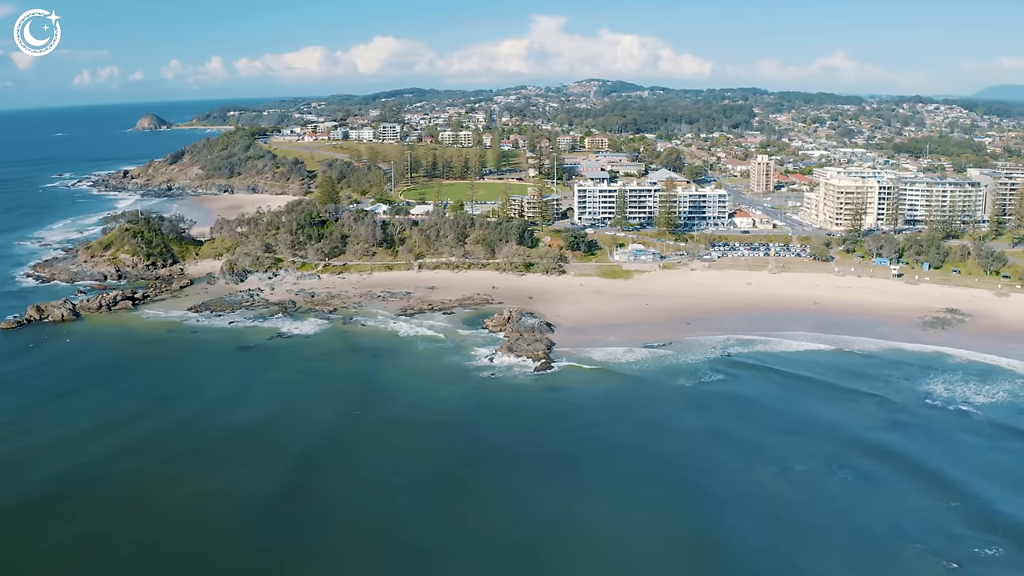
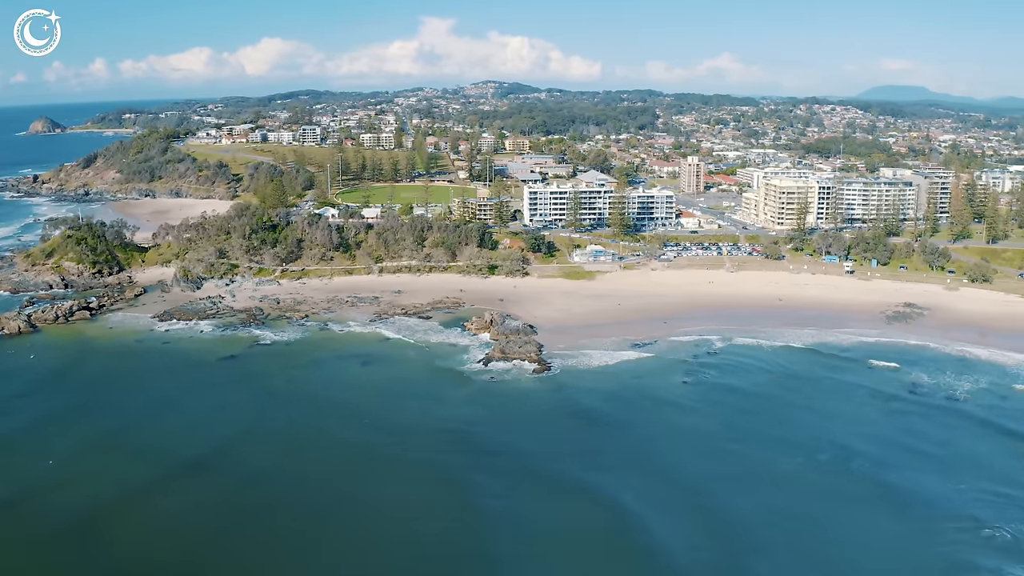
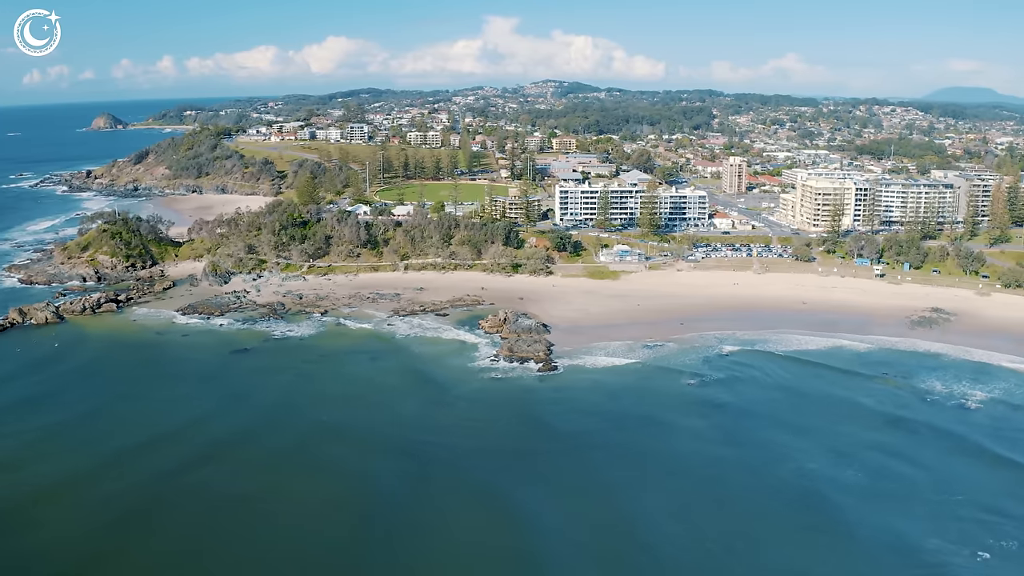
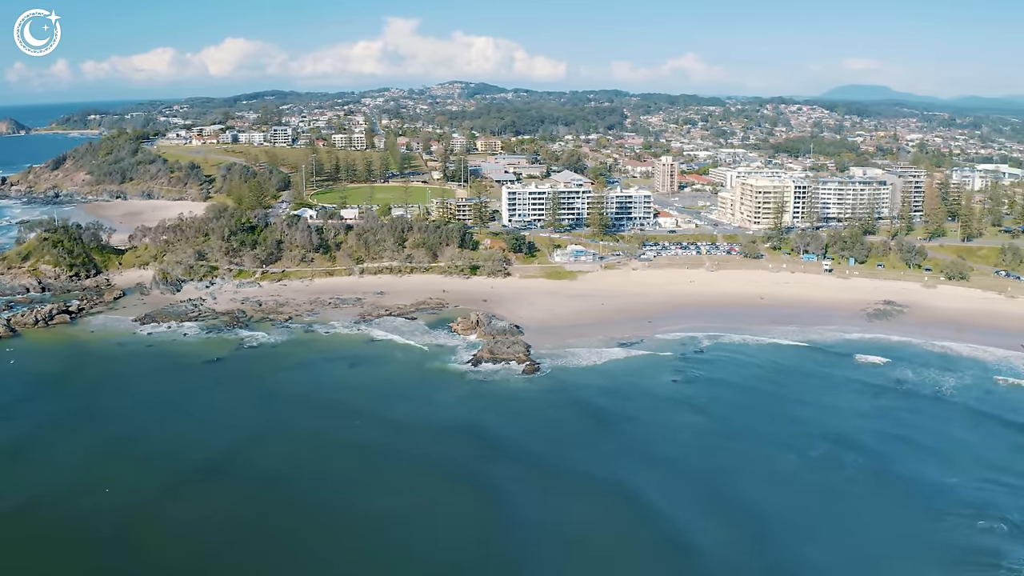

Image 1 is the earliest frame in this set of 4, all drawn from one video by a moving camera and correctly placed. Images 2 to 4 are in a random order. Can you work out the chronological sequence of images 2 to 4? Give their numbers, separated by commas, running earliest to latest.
3, 2, 4
